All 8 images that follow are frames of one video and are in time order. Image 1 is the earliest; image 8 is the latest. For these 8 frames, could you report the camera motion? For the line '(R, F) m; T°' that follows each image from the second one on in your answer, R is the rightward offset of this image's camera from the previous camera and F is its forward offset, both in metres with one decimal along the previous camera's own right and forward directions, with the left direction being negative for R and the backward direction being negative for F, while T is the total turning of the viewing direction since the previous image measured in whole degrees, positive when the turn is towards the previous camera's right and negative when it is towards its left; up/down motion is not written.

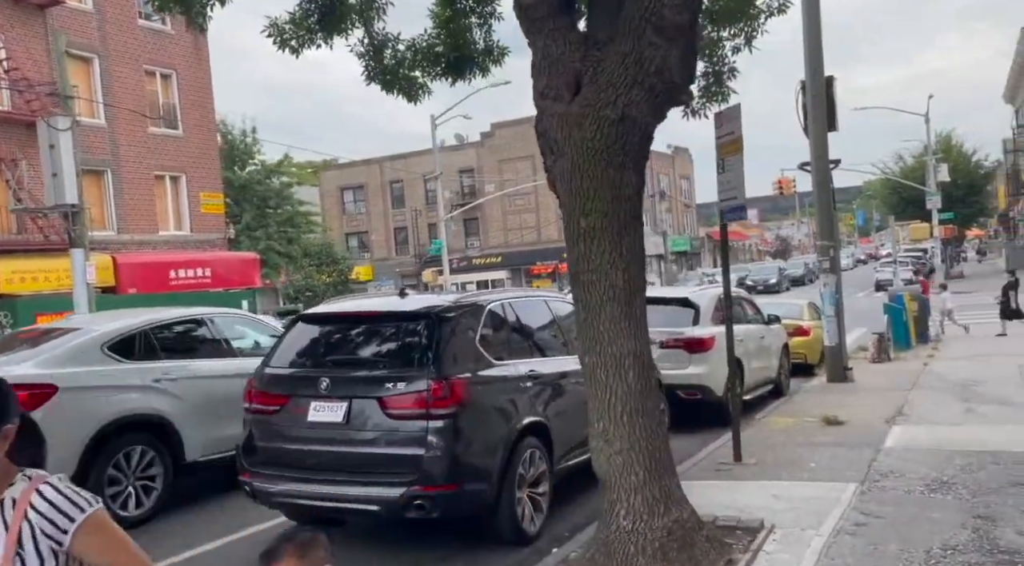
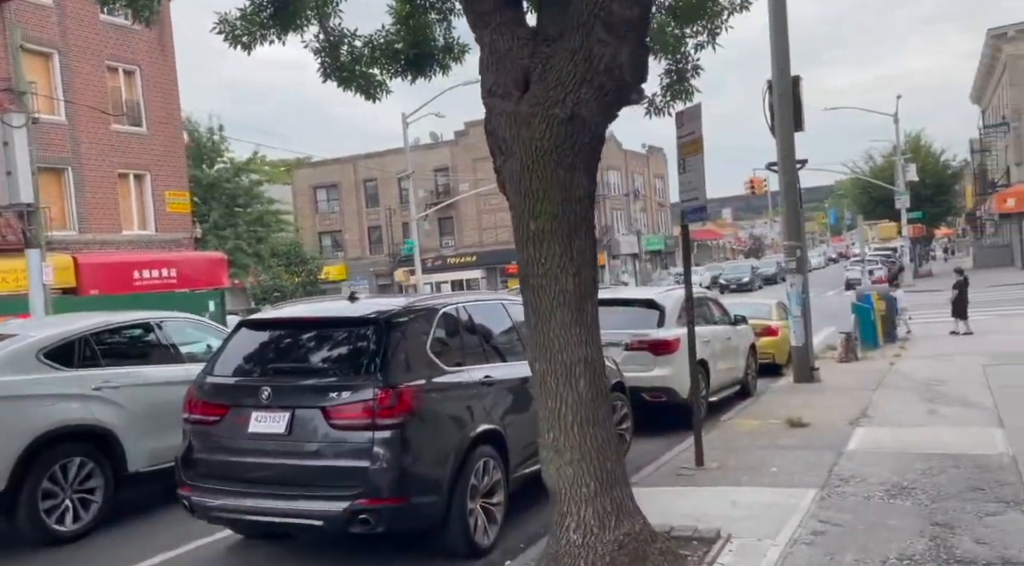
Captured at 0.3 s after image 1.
(+0.1, +0.2) m; +2°
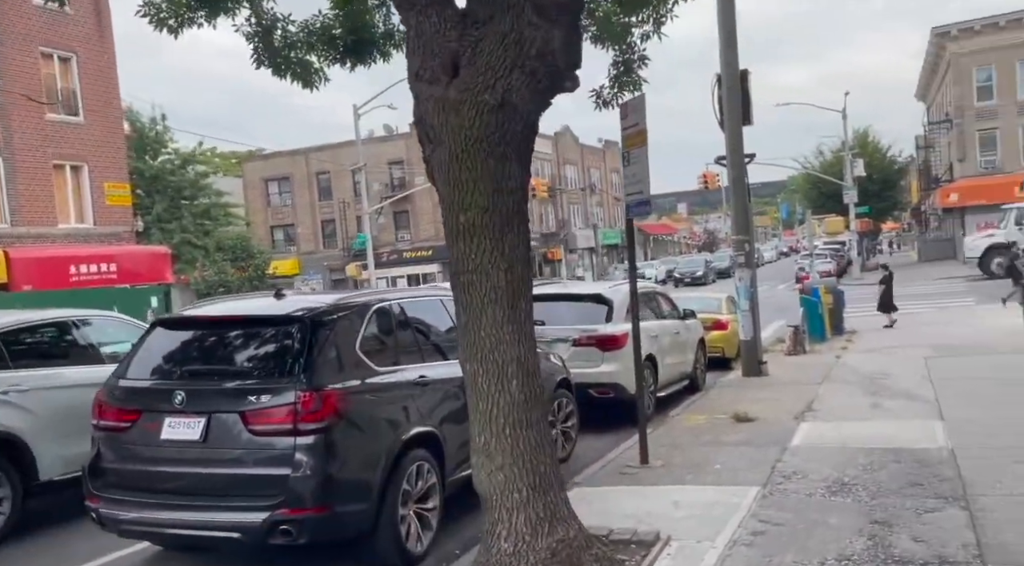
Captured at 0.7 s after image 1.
(+0.1, +0.2) m; +3°
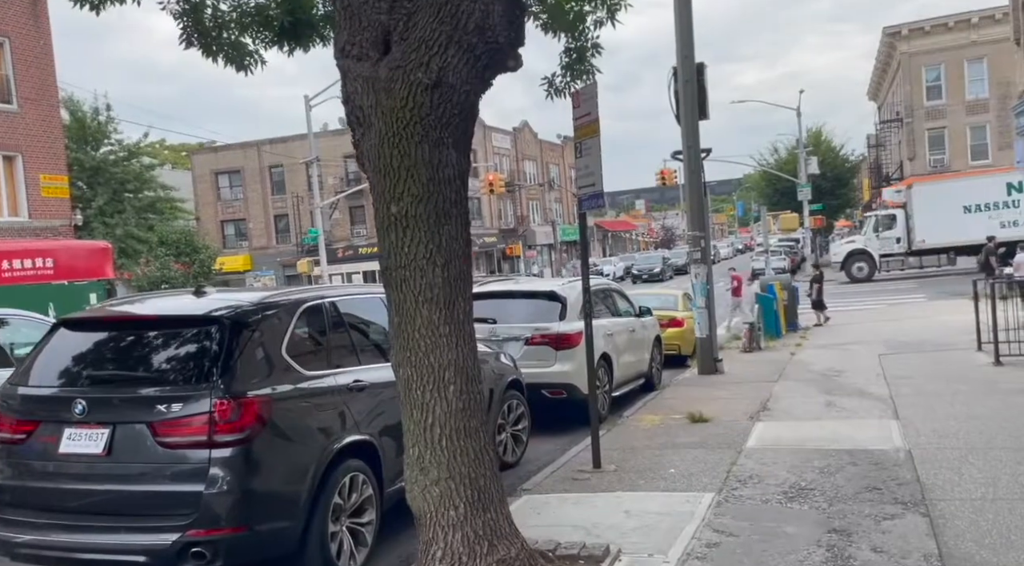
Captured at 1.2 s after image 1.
(+0.1, +0.4) m; +3°
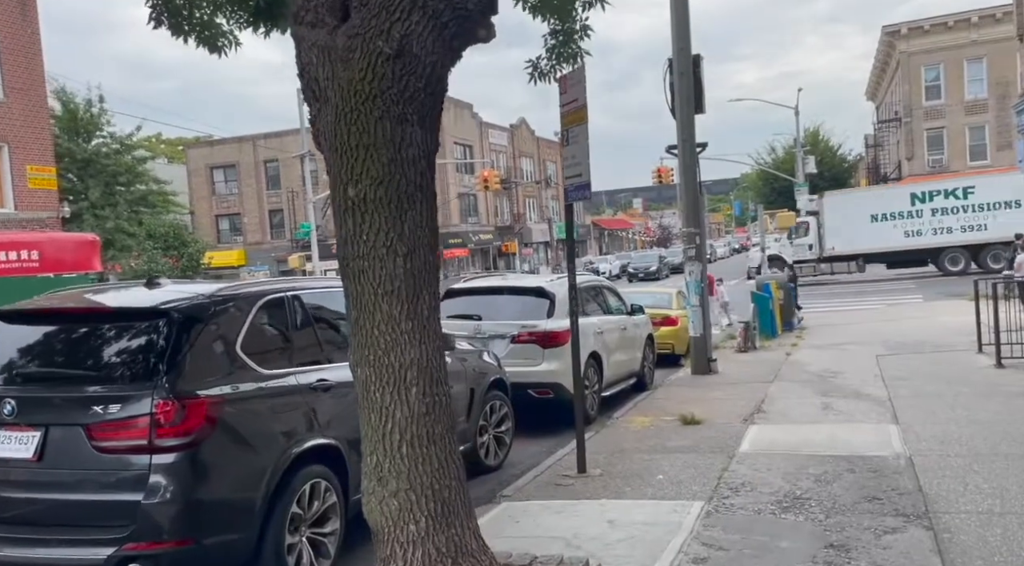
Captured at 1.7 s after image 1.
(+0.1, +0.4) m; 0°
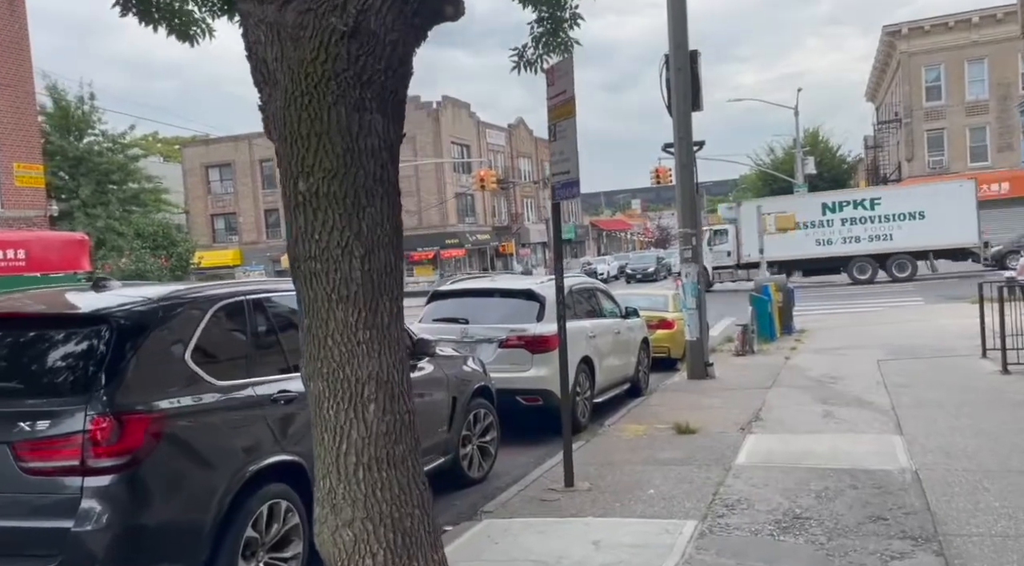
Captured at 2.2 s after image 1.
(+0.1, +0.4) m; 0°
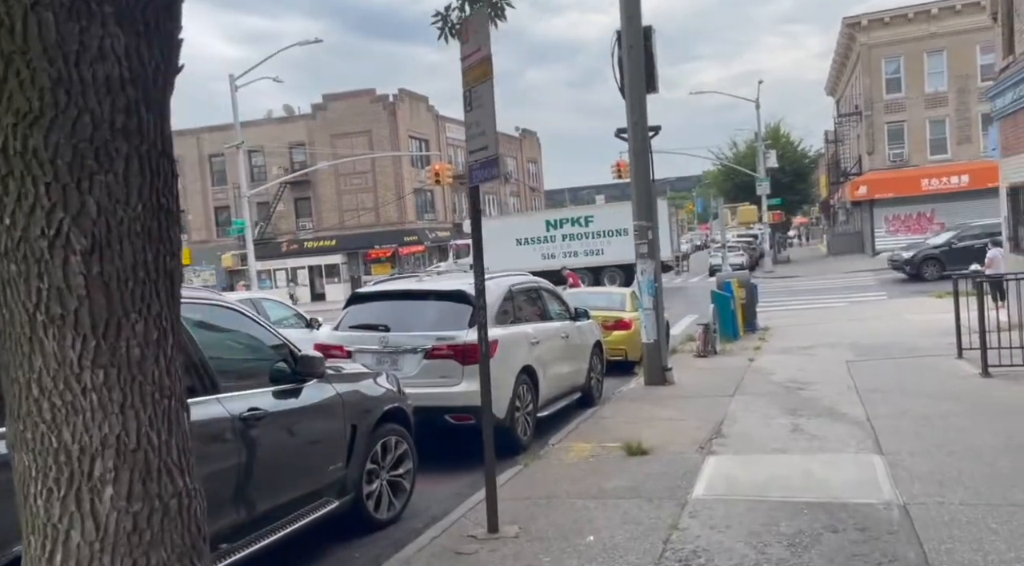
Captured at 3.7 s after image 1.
(+0.4, +1.2) m; +2°
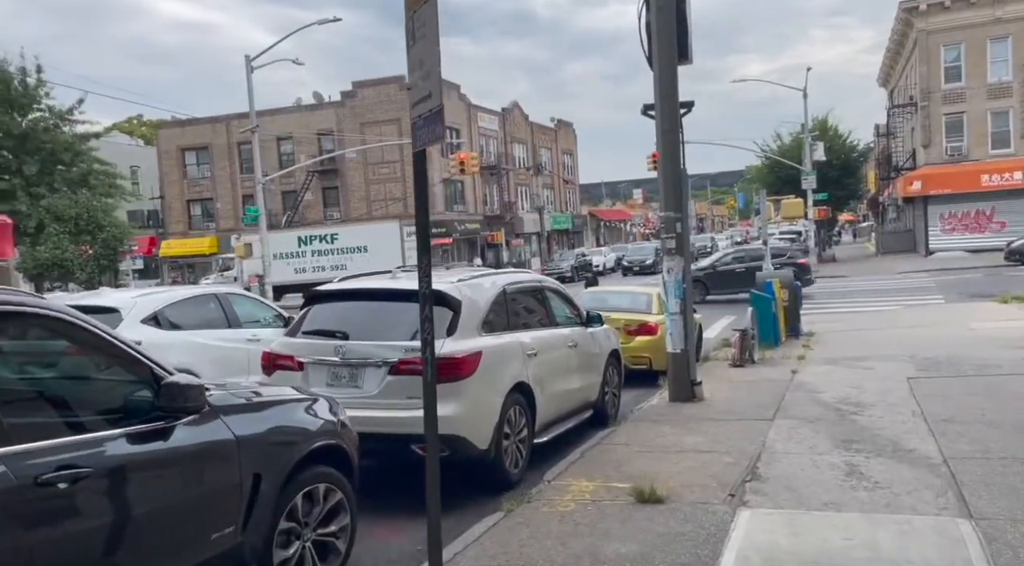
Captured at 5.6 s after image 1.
(+0.4, +1.6) m; -3°
